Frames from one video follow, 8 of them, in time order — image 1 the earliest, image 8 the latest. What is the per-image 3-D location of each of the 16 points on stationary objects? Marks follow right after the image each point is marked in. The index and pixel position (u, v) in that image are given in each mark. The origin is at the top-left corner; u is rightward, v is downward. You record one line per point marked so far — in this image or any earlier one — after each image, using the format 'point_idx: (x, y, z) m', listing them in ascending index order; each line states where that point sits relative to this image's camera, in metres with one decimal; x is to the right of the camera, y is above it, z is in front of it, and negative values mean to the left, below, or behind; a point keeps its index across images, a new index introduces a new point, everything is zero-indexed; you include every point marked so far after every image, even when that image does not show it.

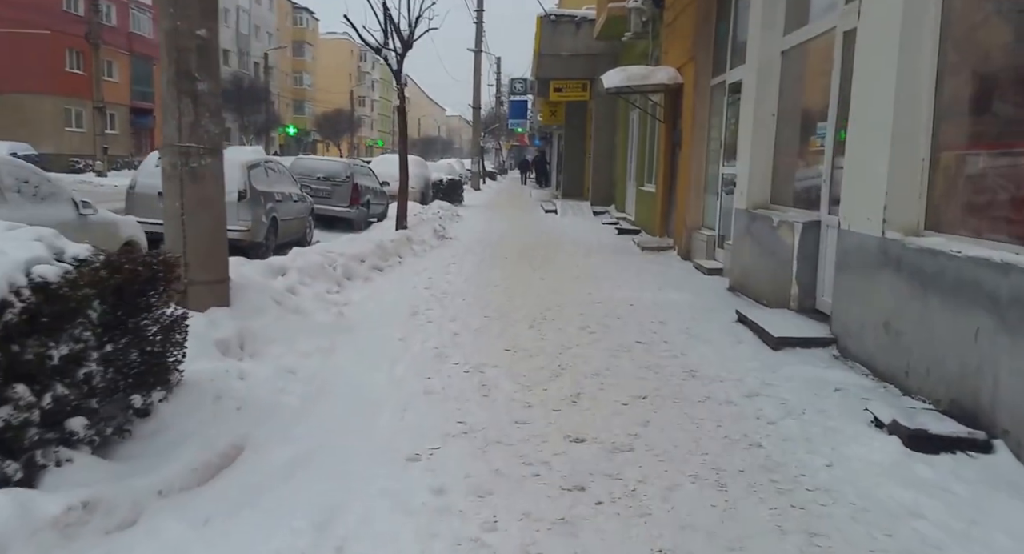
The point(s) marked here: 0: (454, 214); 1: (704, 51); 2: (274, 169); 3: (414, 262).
0: (-1.5, +1.5, +19.5) m
1: (+2.8, +3.3, +11.1) m
2: (-3.7, +1.6, +11.7) m
3: (-1.4, +0.2, +10.2) m
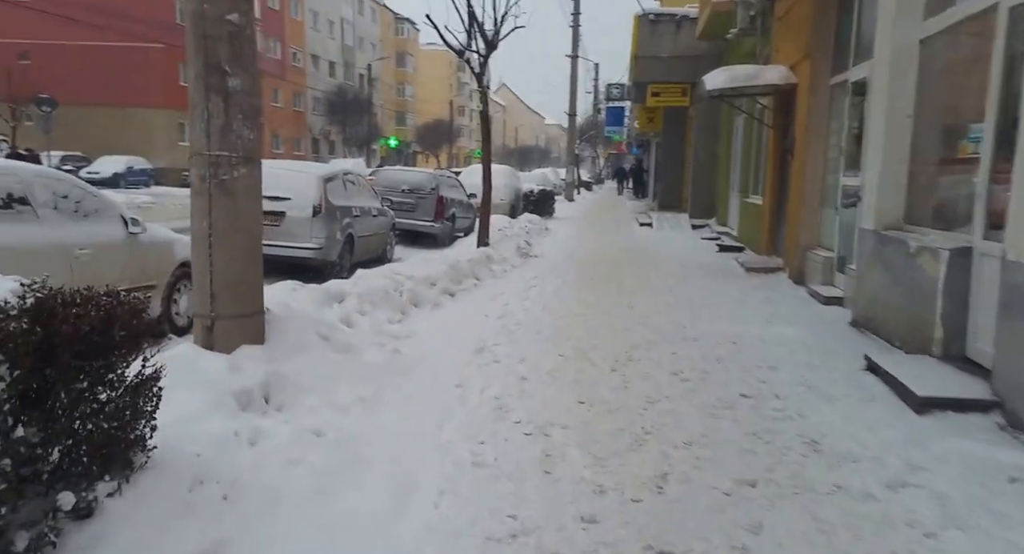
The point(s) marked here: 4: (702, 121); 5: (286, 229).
0: (+0.7, +1.1, +18.6) m
1: (+4.0, +2.9, +9.9) m
2: (-2.4, +1.3, +11.2) m
3: (-0.3, -0.1, +9.5) m
4: (+4.7, +3.9, +19.0) m
5: (-2.9, +0.6, +9.6) m
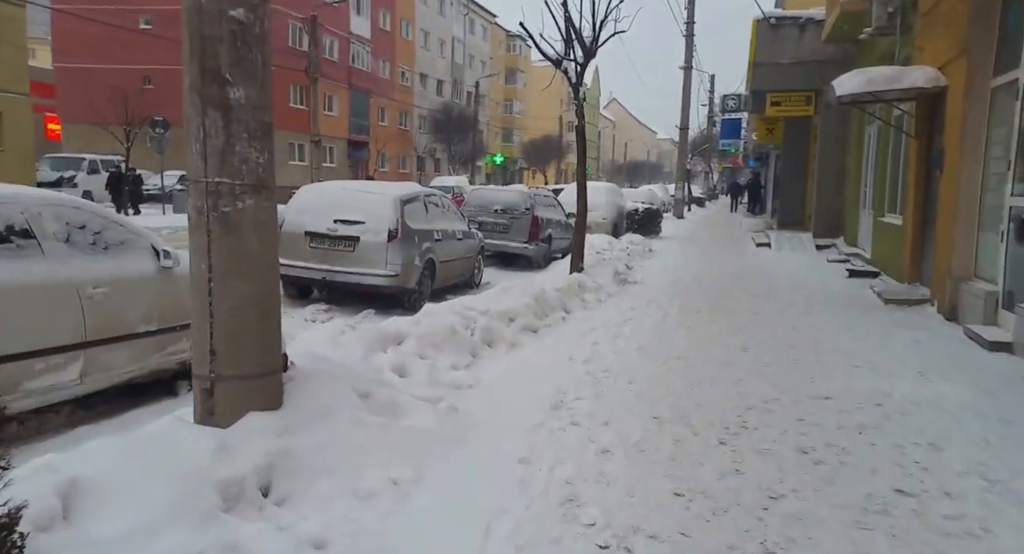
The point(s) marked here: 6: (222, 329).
0: (+3.1, +0.6, +17.4) m
1: (+5.1, +2.5, +8.2) m
2: (-1.1, +1.0, +10.4) m
3: (+0.8, -0.4, +8.4) m
4: (+7.1, +3.3, +17.2) m
5: (-1.8, +0.3, +8.9) m
6: (-1.4, -0.2, +3.6) m
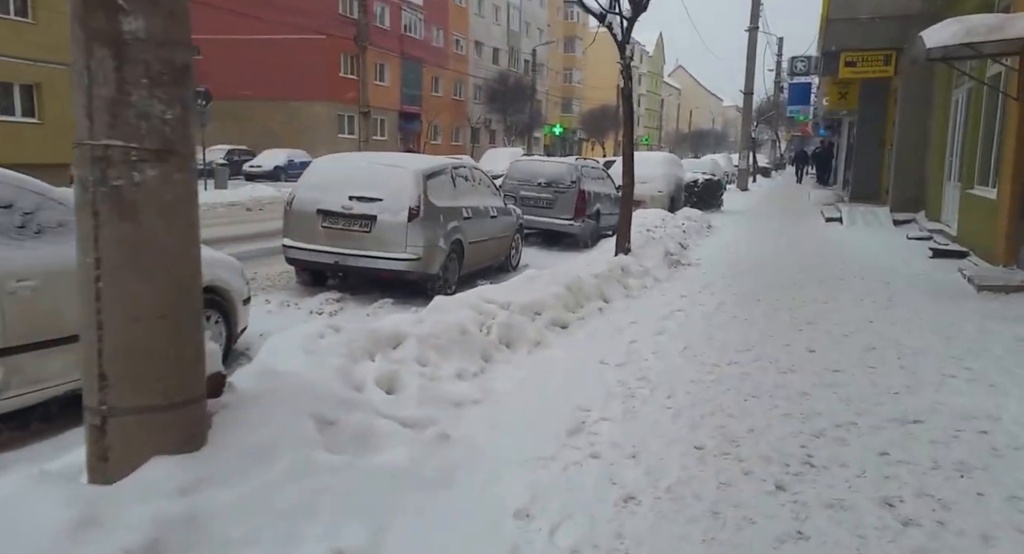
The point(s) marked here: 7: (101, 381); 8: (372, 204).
0: (+4.1, +1.1, +16.1) m
1: (+5.4, +2.6, +6.8) m
2: (-0.6, +1.2, +9.5) m
3: (+1.1, -0.3, +7.4) m
4: (+8.0, +3.7, +15.5) m
5: (-1.4, +0.4, +8.1) m
6: (-1.4, -0.3, +2.8) m
7: (-1.5, -0.4, +2.8) m
8: (-1.5, +0.8, +8.1) m
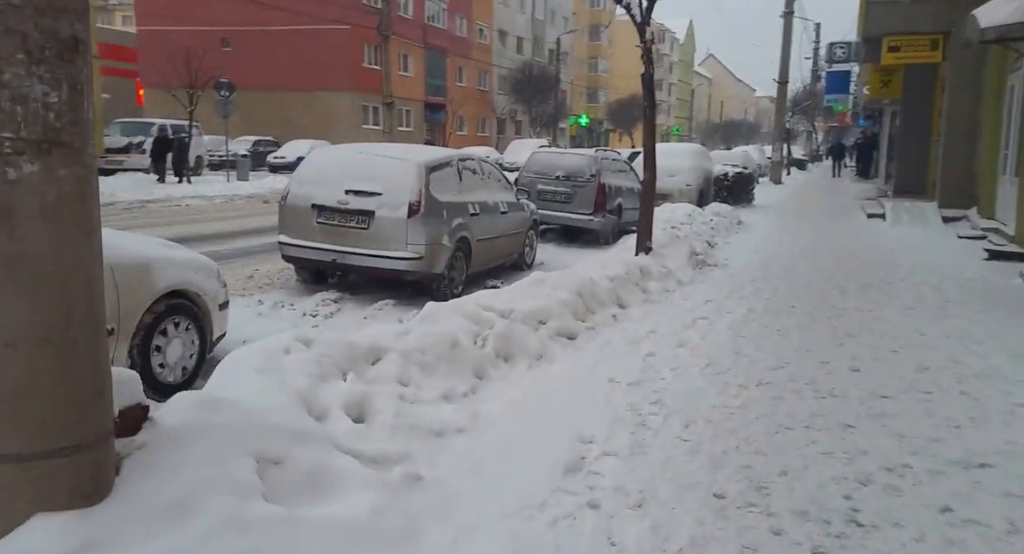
0: (+4.5, +1.1, +15.3) m
1: (+5.4, +2.6, +5.9) m
2: (-0.4, +1.2, +8.9) m
3: (+1.1, -0.3, +6.7) m
4: (+8.4, +3.7, +14.5) m
5: (-1.3, +0.4, +7.5) m
6: (-1.5, -0.3, +2.2) m
7: (-1.6, -0.4, +2.2) m
8: (-1.4, +0.8, +7.5) m
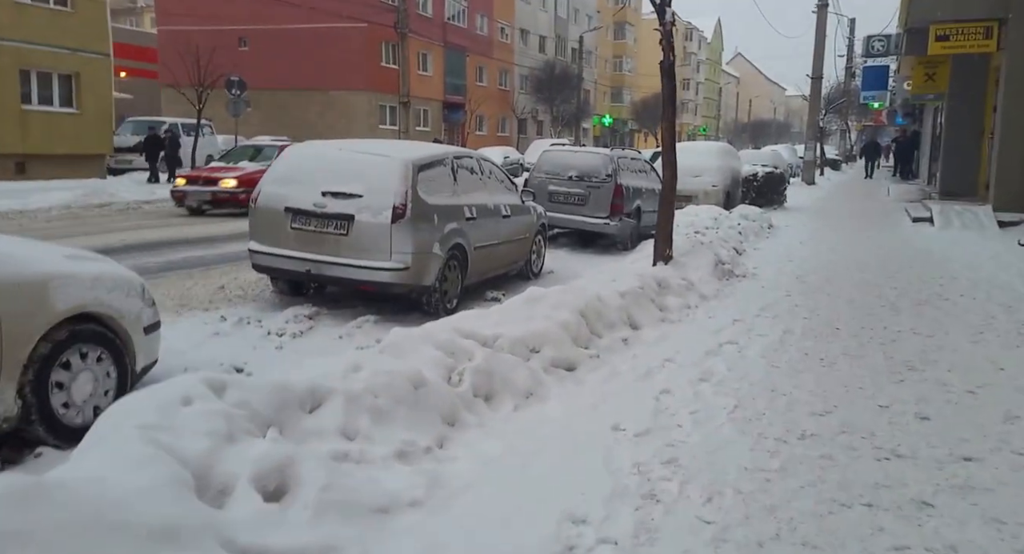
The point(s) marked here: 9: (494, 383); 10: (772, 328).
0: (+4.7, +0.9, +14.2) m
1: (+5.4, +2.4, +4.8) m
2: (-0.4, +1.1, +8.0) m
3: (+1.1, -0.4, +5.7) m
4: (+8.7, +3.5, +13.3) m
5: (-1.3, +0.3, +6.6) m
6: (-1.7, -0.4, +1.3) m
7: (-1.8, -0.5, +1.3) m
8: (-1.4, +0.7, +6.6) m
9: (-0.1, -0.6, +4.3) m
10: (+2.2, -0.4, +6.3) m
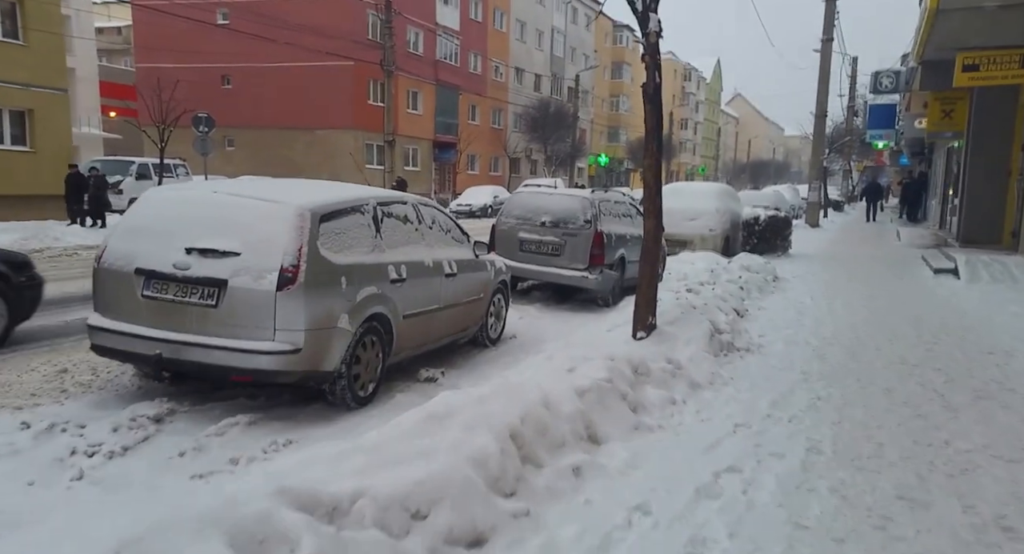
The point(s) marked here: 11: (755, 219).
0: (+4.2, 0.0, +12.5) m
1: (+4.9, +1.9, +3.2) m
2: (-0.9, +0.5, +6.3) m
3: (+0.6, -1.0, +4.0) m
4: (+8.2, +2.6, +11.7) m
5: (-1.8, -0.2, +4.8) m
6: (-2.2, -0.7, -0.5) m
7: (-2.3, -0.8, -0.5) m
8: (-1.9, +0.1, +4.9) m
9: (-0.6, -1.0, +2.5) m
10: (+1.7, -0.9, +4.6) m
11: (+5.2, +1.2, +16.3) m
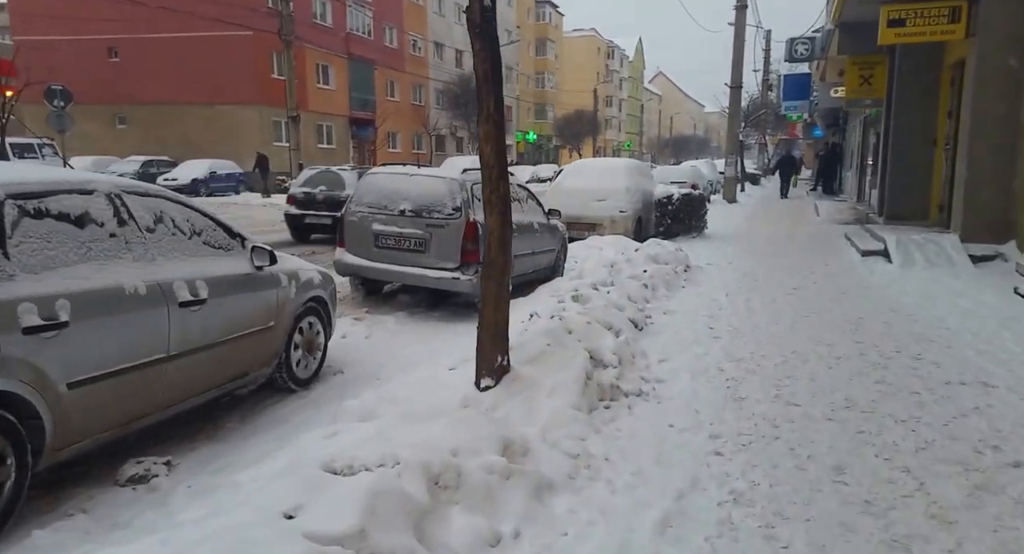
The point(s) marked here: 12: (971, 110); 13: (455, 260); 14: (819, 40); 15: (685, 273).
0: (+2.4, +0.1, +10.4) m
1: (+3.8, +1.7, +1.1) m
2: (-2.2, +0.2, +3.8) m
3: (-0.5, -1.2, +1.7) m
4: (+6.4, +2.7, +9.9) m
5: (-3.0, -0.5, +2.3) m
6: (-2.9, -1.2, -3.0) m
7: (-3.0, -1.3, -3.0) m
8: (-3.1, -0.2, +2.4) m
9: (-1.5, -1.3, +0.1) m
10: (+0.5, -1.1, +2.4) m
11: (+3.0, +1.5, +14.3) m
12: (+6.3, +2.2, +10.0) m
13: (-0.7, +0.1, +7.1) m
14: (+8.1, +6.0, +19.5) m
15: (+2.5, 0.0, +10.4) m
